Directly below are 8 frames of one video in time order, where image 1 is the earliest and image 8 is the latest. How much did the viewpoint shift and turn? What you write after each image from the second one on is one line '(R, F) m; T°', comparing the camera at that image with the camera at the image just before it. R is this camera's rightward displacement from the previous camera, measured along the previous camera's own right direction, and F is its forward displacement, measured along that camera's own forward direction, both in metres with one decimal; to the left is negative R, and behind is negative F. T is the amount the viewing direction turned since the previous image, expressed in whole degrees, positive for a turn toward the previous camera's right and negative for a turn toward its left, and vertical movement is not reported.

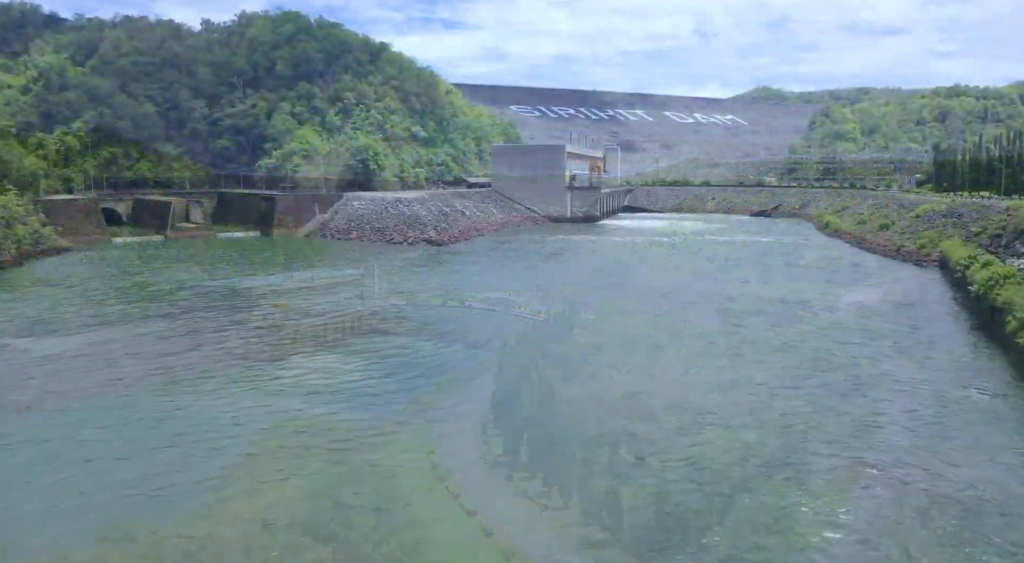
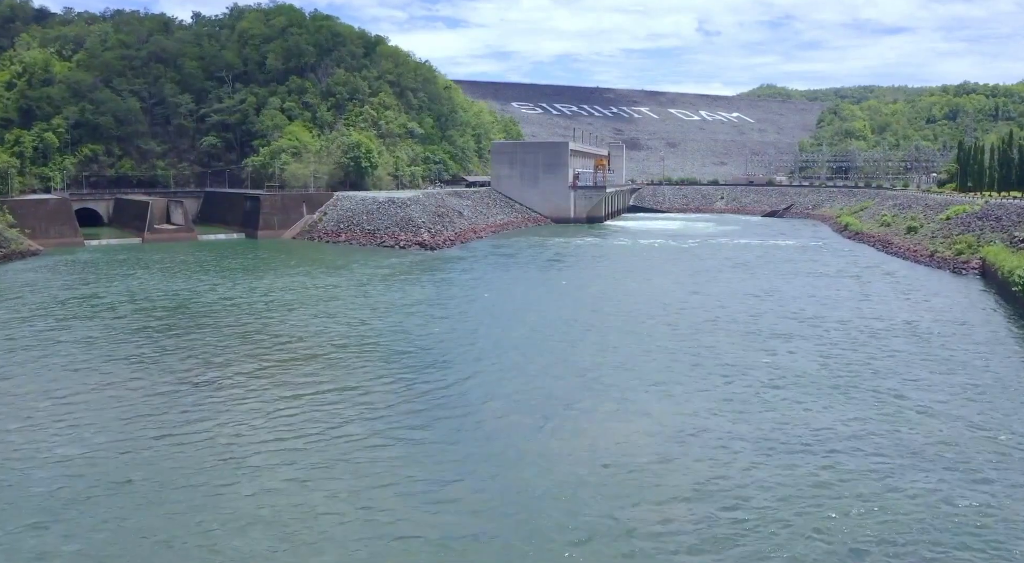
(+0.1, +2.4) m; 0°
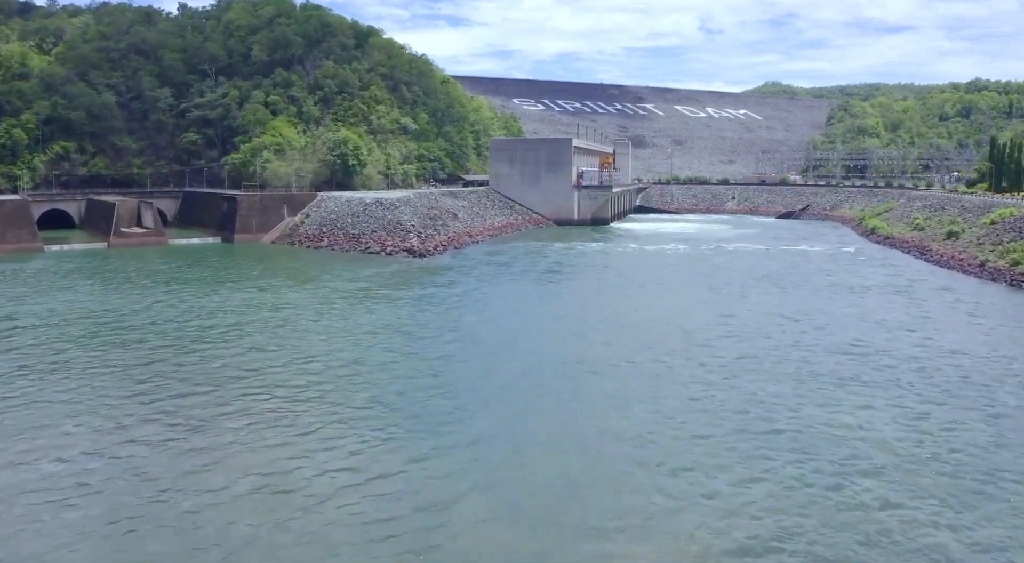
(+0.2, +3.1) m; 0°
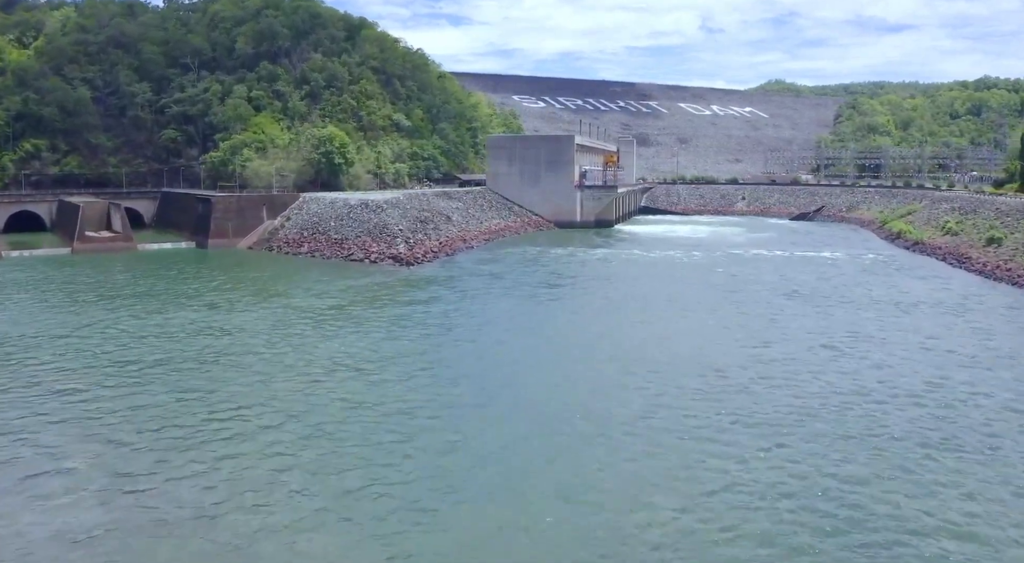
(+0.1, +2.7) m; 0°
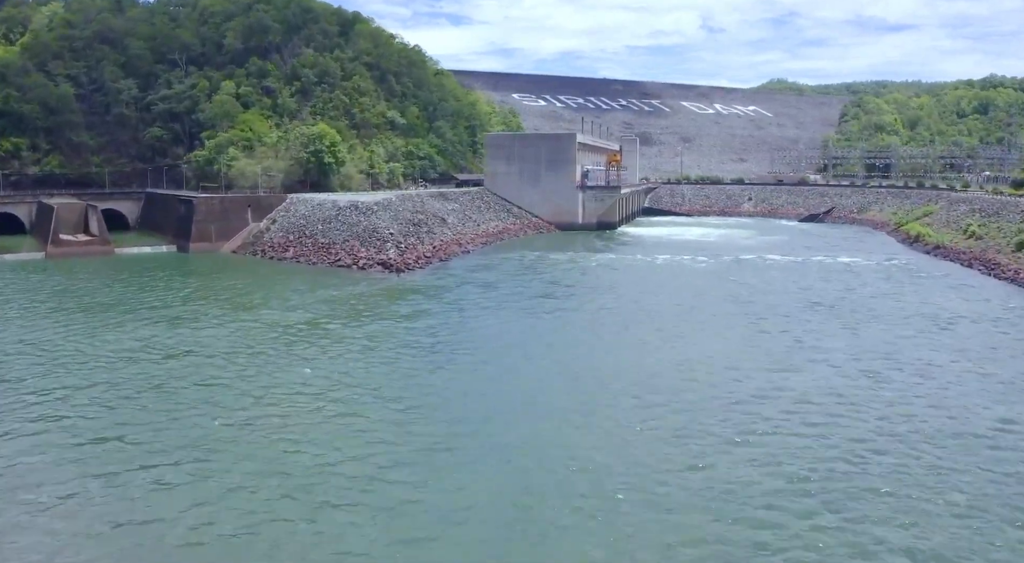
(+0.1, +1.7) m; 0°
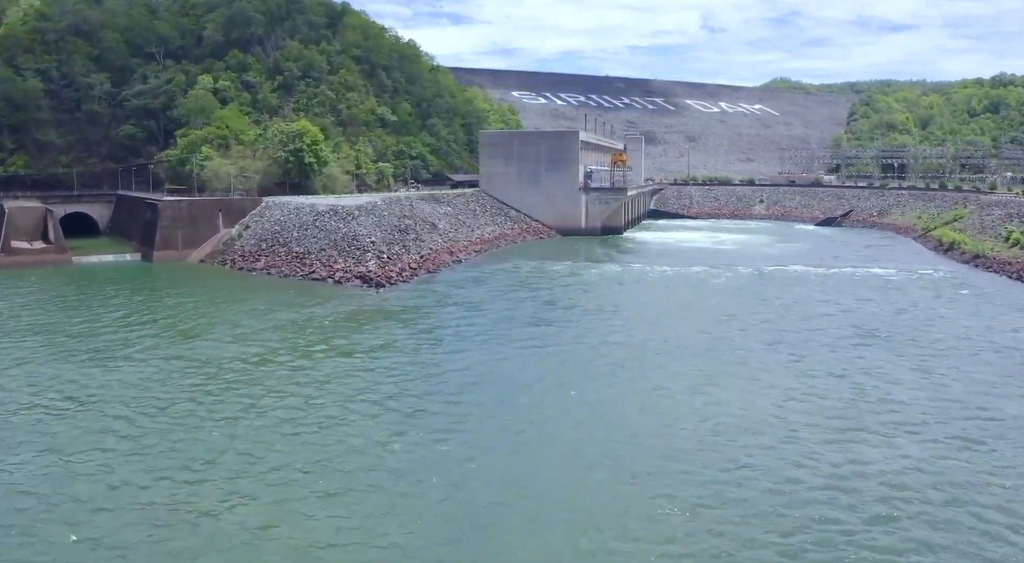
(+0.1, +2.8) m; 0°
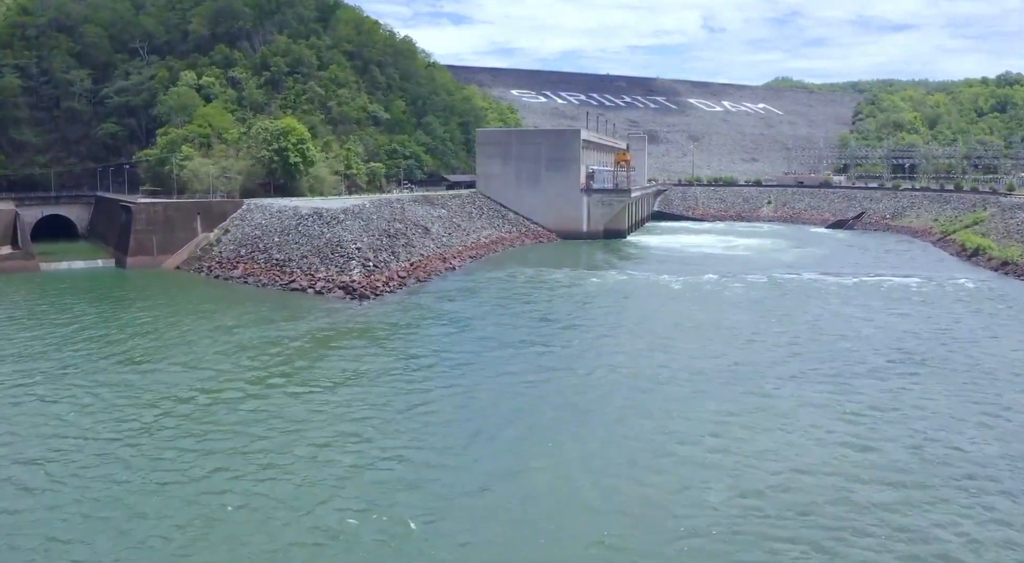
(+0.1, +1.8) m; 0°
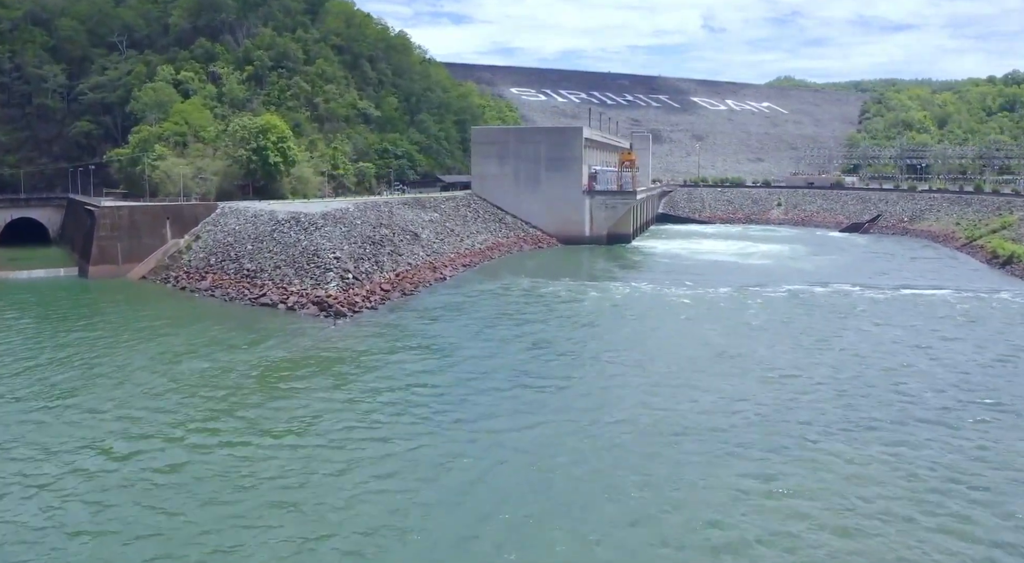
(+0.1, +2.2) m; 0°
